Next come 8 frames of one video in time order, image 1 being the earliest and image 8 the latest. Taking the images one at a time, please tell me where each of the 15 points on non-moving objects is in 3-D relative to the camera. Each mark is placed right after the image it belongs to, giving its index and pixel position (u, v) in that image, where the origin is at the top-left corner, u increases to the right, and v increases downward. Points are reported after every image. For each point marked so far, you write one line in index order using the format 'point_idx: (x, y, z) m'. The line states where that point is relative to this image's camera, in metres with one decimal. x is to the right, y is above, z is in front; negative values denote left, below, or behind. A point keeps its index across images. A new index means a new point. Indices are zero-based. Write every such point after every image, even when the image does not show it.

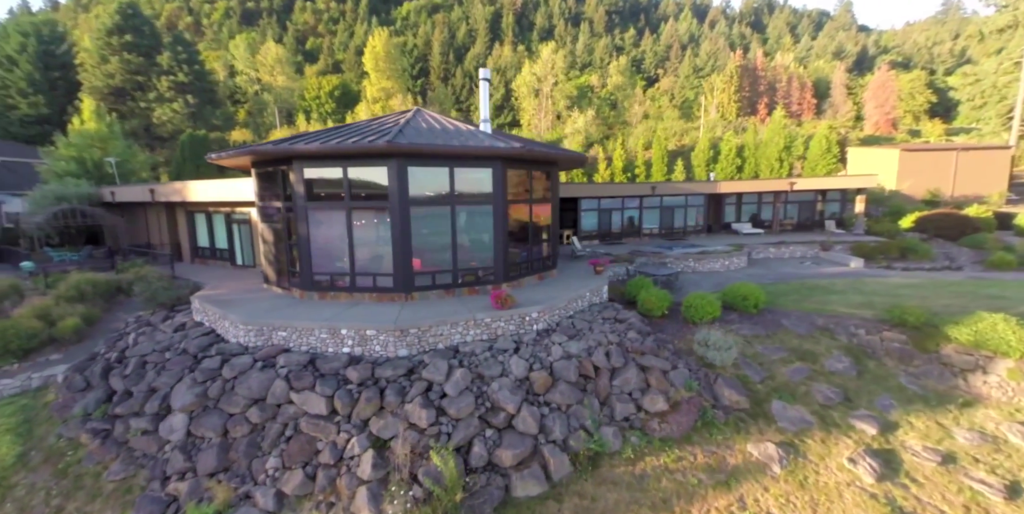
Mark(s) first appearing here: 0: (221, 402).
0: (-5.5, -2.7, +7.6) m
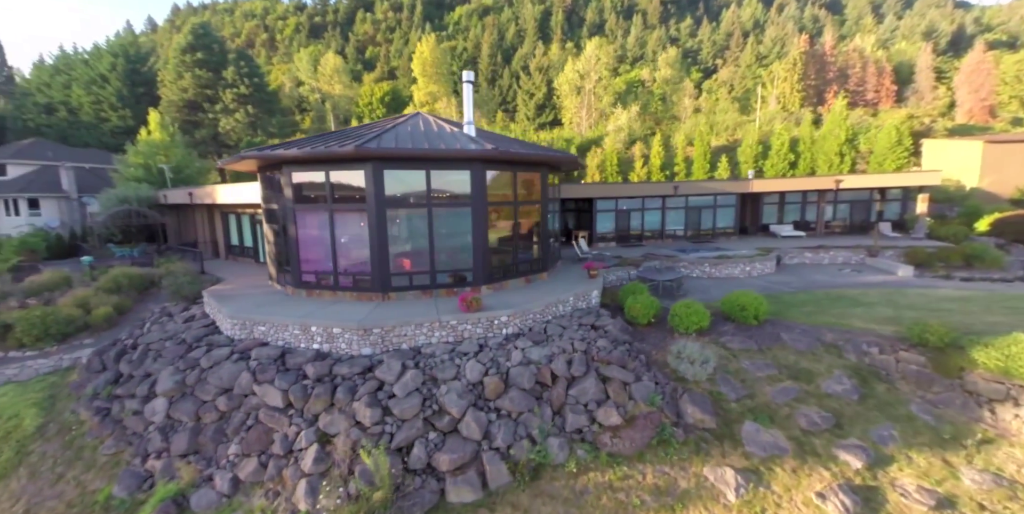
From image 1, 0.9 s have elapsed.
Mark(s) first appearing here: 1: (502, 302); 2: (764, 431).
0: (-6.5, -2.7, +8.3) m
1: (-0.3, -1.2, +10.3) m
2: (+4.7, -3.3, +7.6) m
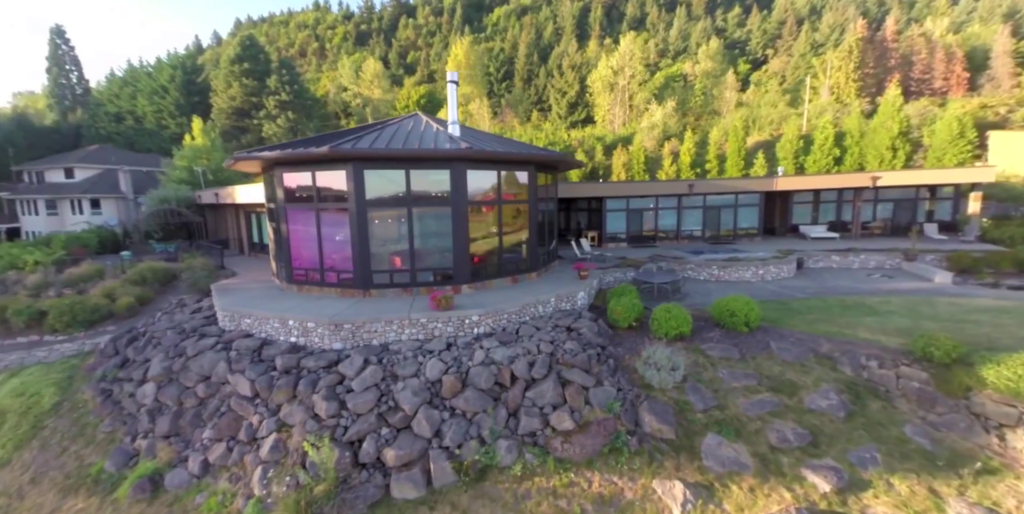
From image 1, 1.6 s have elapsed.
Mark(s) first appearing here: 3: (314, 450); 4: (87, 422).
0: (-7.3, -2.6, +8.9) m
1: (-0.9, -1.1, +10.3) m
2: (+3.8, -3.3, +7.1) m
3: (-3.6, -3.5, +7.2) m
4: (-9.6, -3.7, +9.1) m
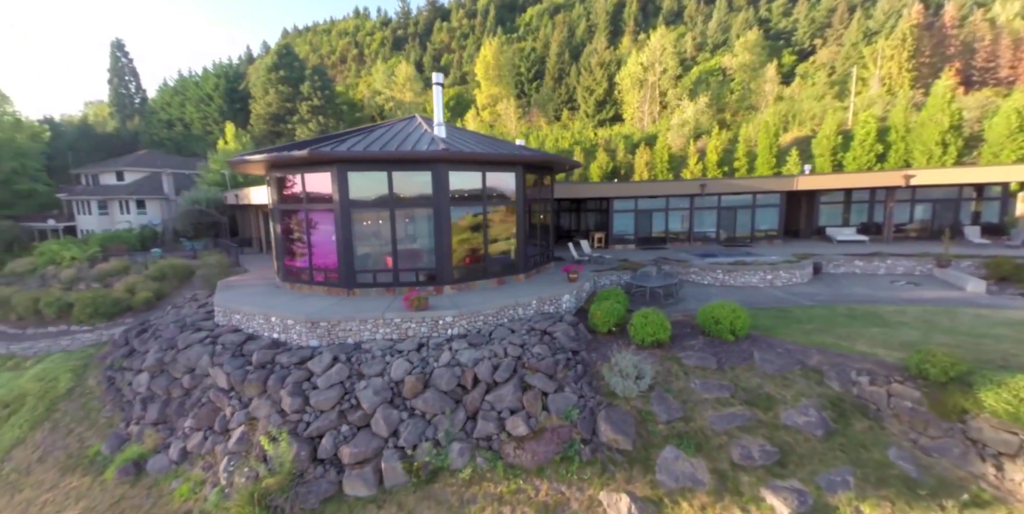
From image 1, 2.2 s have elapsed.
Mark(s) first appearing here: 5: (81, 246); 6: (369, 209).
0: (-8.0, -2.6, +9.5) m
1: (-1.5, -1.2, +10.3) m
2: (+2.9, -3.4, +6.8) m
3: (-4.4, -3.5, +7.5) m
4: (-10.3, -3.6, +9.9) m
5: (-19.8, +0.5, +18.5) m
6: (-3.9, +1.3, +11.0) m
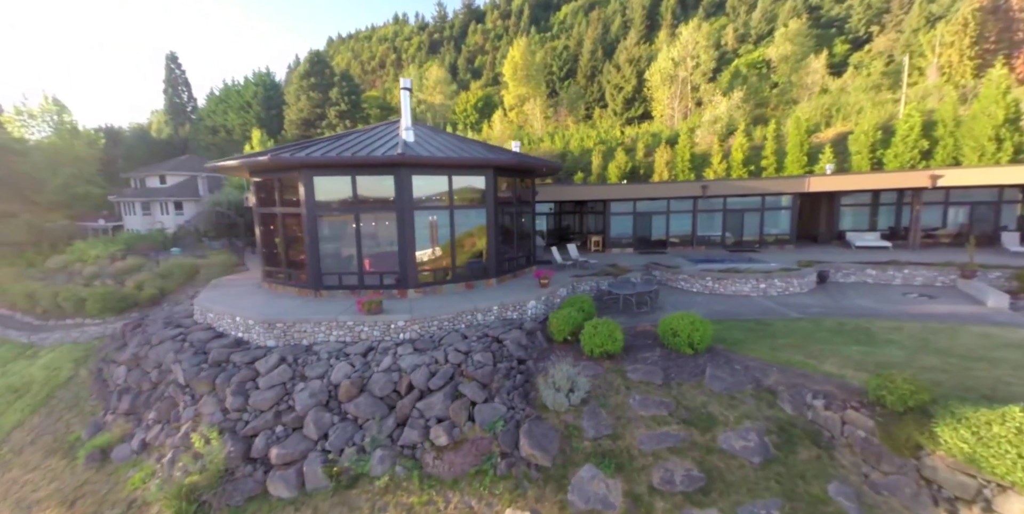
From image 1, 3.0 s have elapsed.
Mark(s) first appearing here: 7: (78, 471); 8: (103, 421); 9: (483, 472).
0: (-9.2, -2.7, +10.1) m
1: (-2.6, -1.3, +10.3) m
2: (+1.4, -3.6, +6.5) m
3: (-5.8, -3.6, +7.8) m
4: (-11.5, -3.6, +10.7) m
5: (-20.1, +0.6, +20.2) m
6: (-5.0, +1.2, +11.3) m
7: (-9.4, -4.6, +8.6) m
8: (-9.9, -4.0, +9.7) m
9: (-0.5, -3.7, +6.8) m
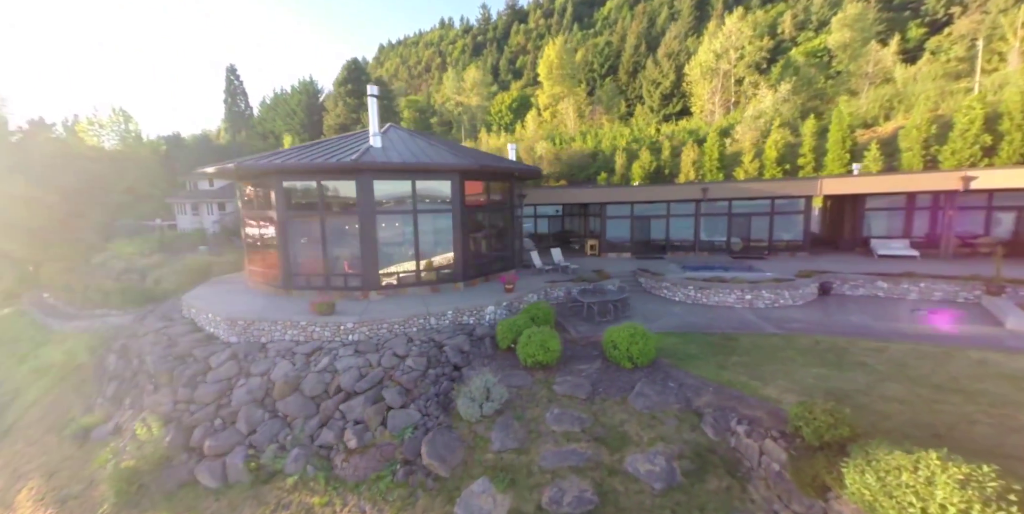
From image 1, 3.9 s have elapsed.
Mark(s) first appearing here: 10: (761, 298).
0: (-10.5, -2.6, +11.2) m
1: (-3.9, -1.4, +10.6) m
2: (-0.4, -3.7, +6.3) m
3: (-7.4, -3.6, +8.4) m
4: (-12.7, -3.6, +12.0) m
5: (-20.1, +0.8, +22.3) m
6: (-6.1, +1.2, +11.8) m
7: (-10.9, -4.6, +9.7) m
8: (-11.2, -3.9, +10.8) m
9: (-2.2, -3.8, +6.9) m
10: (+7.8, -1.3, +12.5) m
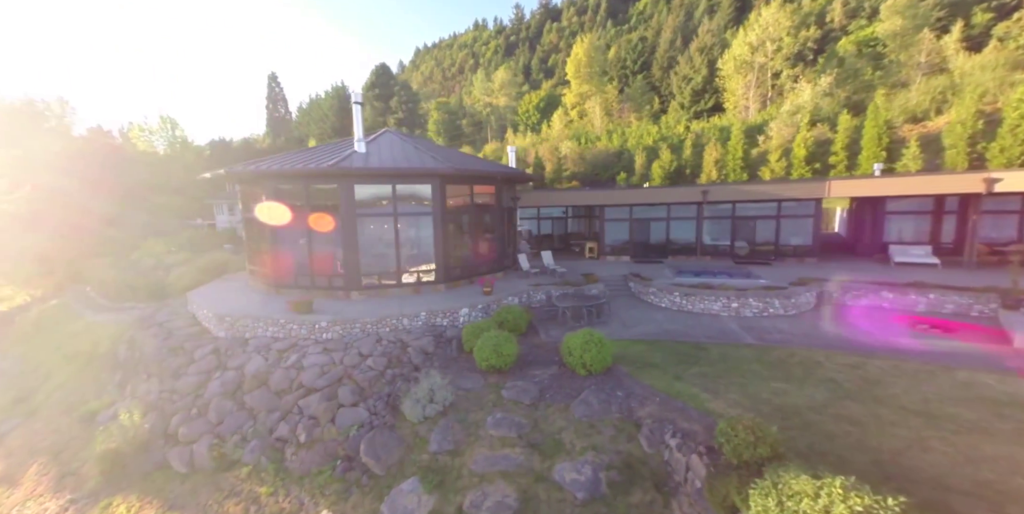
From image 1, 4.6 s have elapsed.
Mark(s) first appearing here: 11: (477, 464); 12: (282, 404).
0: (-11.2, -2.6, +12.1) m
1: (-4.7, -1.4, +11.1) m
2: (-1.6, -3.8, +6.5) m
3: (-8.4, -3.6, +9.2) m
4: (-13.4, -3.5, +13.1) m
5: (-19.9, +0.9, +24.1) m
6: (-6.8, +1.2, +12.4) m
7: (-11.8, -4.5, +10.7) m
8: (-12.0, -3.9, +11.9) m
9: (-3.4, -3.9, +7.2) m
10: (+7.1, -1.4, +12.0) m
11: (-0.6, -3.5, +6.8) m
12: (-4.9, -3.1, +8.6) m
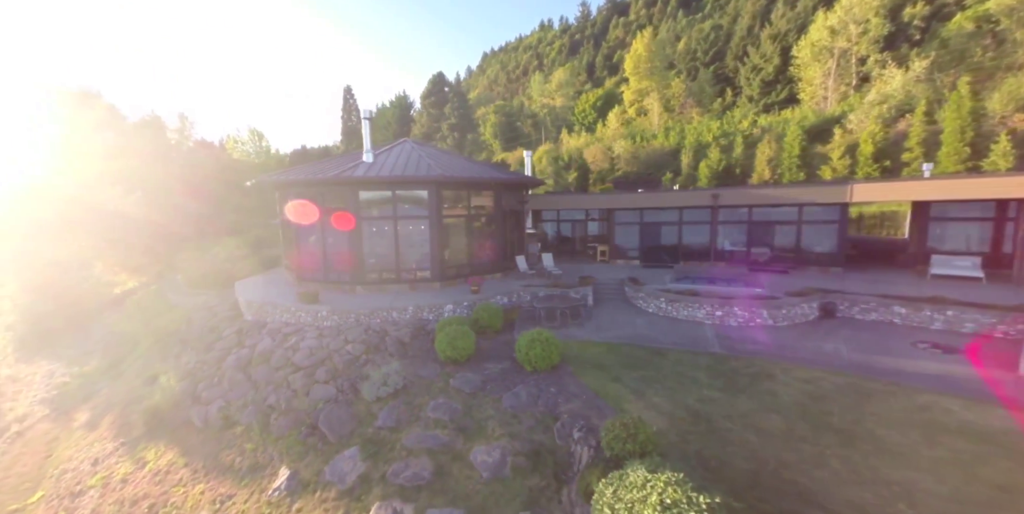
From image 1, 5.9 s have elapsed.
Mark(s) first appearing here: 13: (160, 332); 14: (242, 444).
0: (-11.6, -2.4, +14.7) m
1: (-5.3, -1.4, +12.6) m
2: (-3.0, -3.8, +7.6) m
3: (-9.3, -3.5, +11.3) m
4: (-13.6, -3.3, +16.0) m
5: (-18.1, +1.3, +27.8) m
6: (-7.1, +1.3, +14.3) m
7: (-12.4, -4.3, +13.4) m
8: (-12.5, -3.7, +14.6) m
9: (-4.7, -3.8, +8.6) m
10: (+6.4, -1.6, +11.6) m
11: (-2.0, -3.5, +7.7) m
12: (-5.9, -3.1, +10.2) m
13: (-14.5, -3.3, +16.9) m
14: (-6.0, -4.2, +9.0) m
